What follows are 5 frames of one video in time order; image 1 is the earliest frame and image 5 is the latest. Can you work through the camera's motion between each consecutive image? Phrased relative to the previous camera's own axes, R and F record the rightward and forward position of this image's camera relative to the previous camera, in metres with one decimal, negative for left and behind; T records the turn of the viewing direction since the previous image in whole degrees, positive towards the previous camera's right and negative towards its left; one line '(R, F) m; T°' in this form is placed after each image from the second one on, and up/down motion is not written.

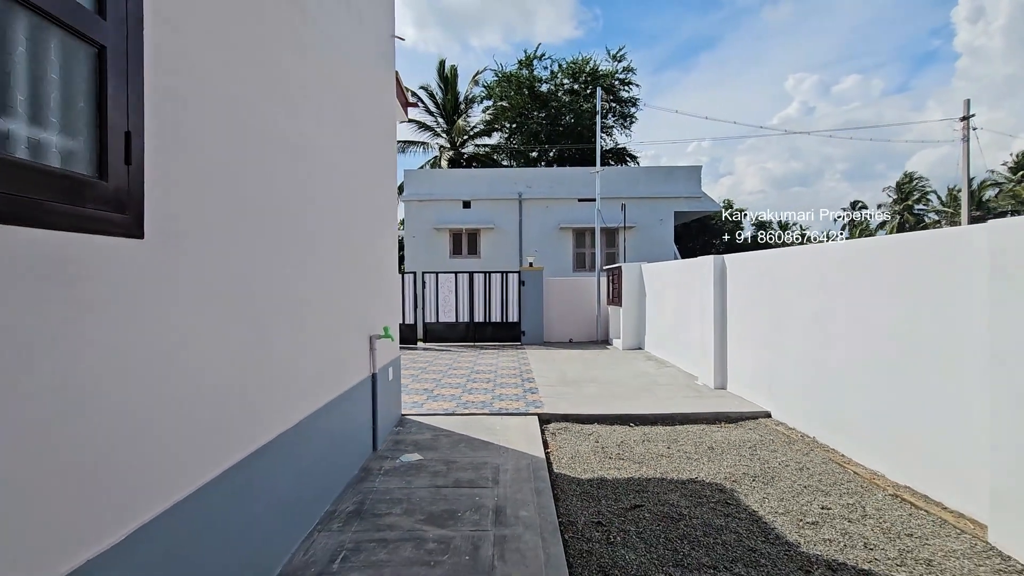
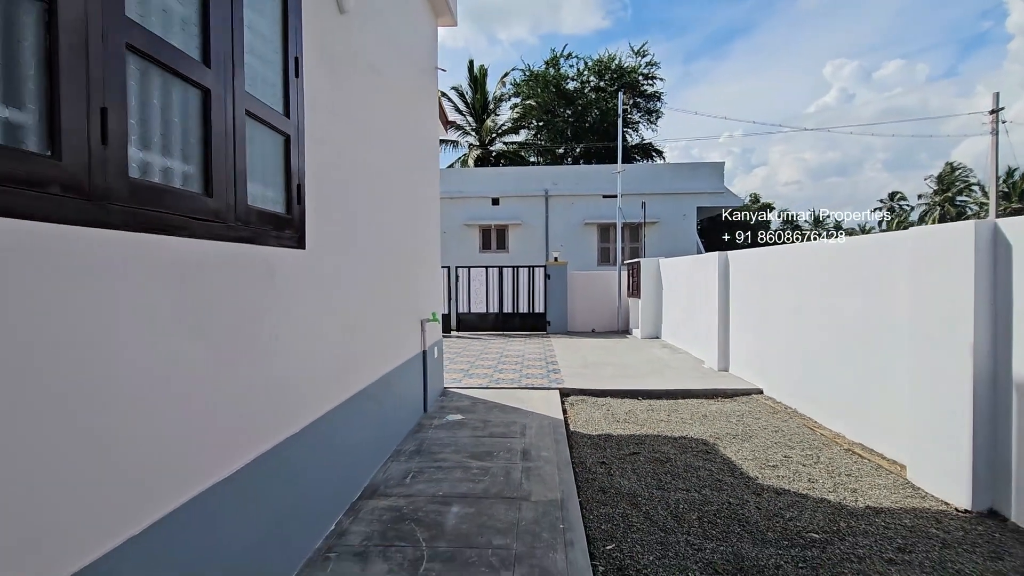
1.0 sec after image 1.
(0.0, -0.9) m; -3°
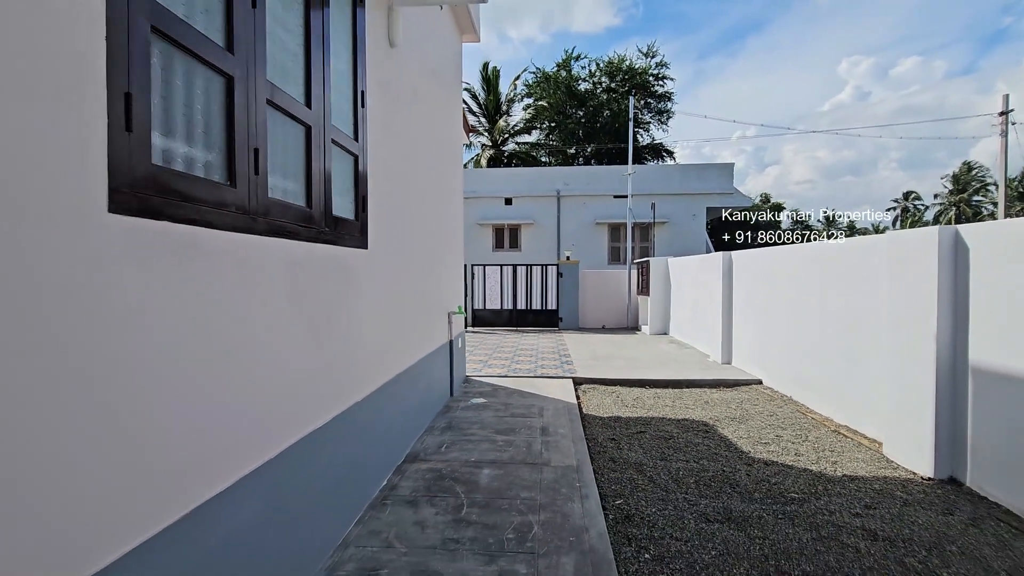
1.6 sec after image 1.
(-0.1, -0.5) m; -1°
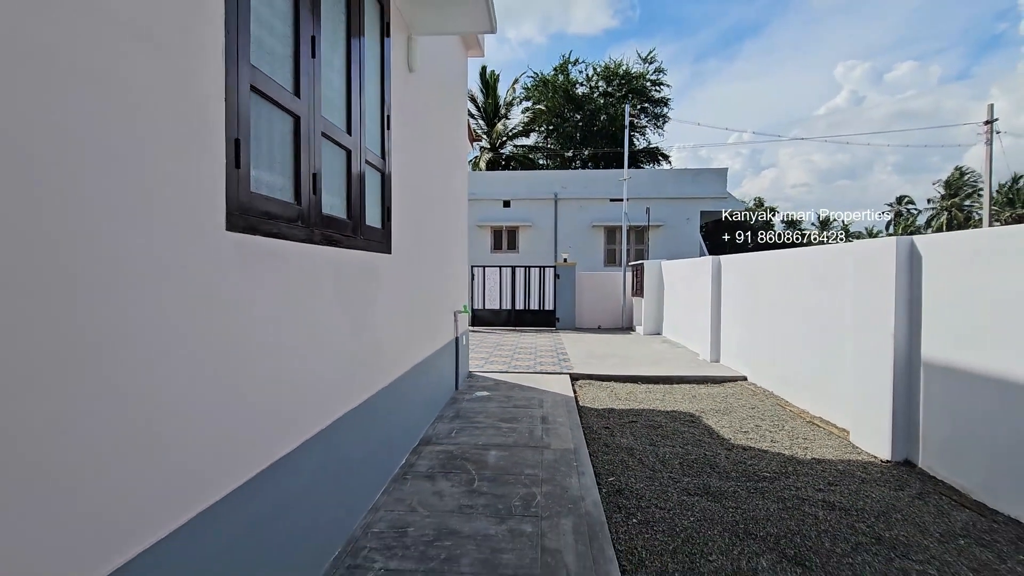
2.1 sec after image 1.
(-0.1, -0.4) m; 0°
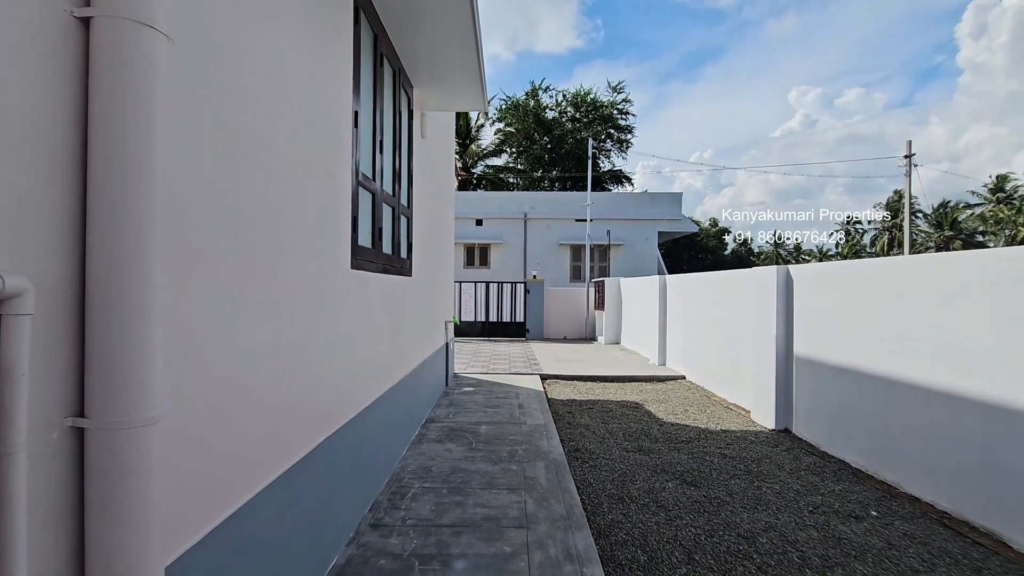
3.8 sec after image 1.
(-0.2, -1.2) m; +4°
